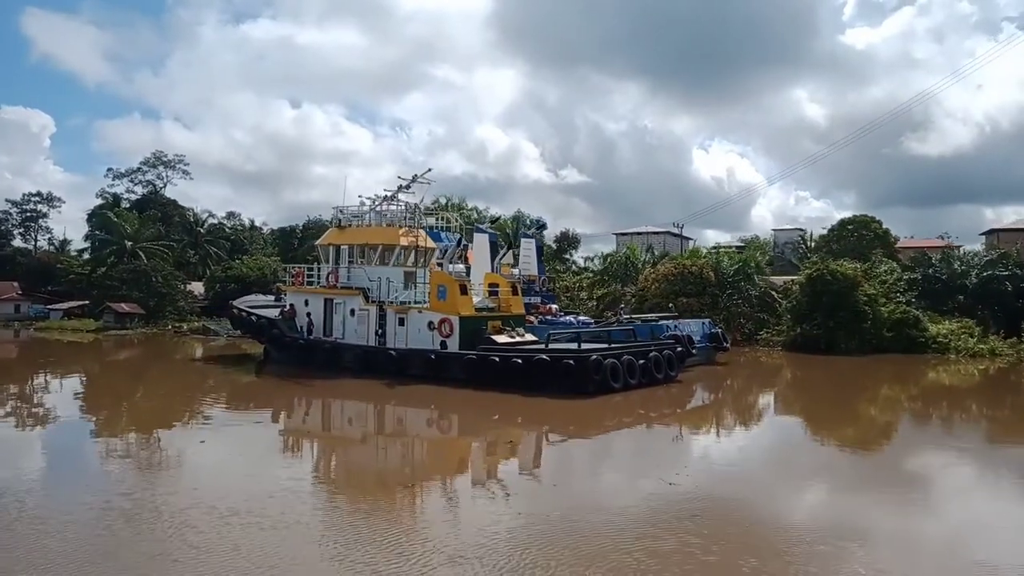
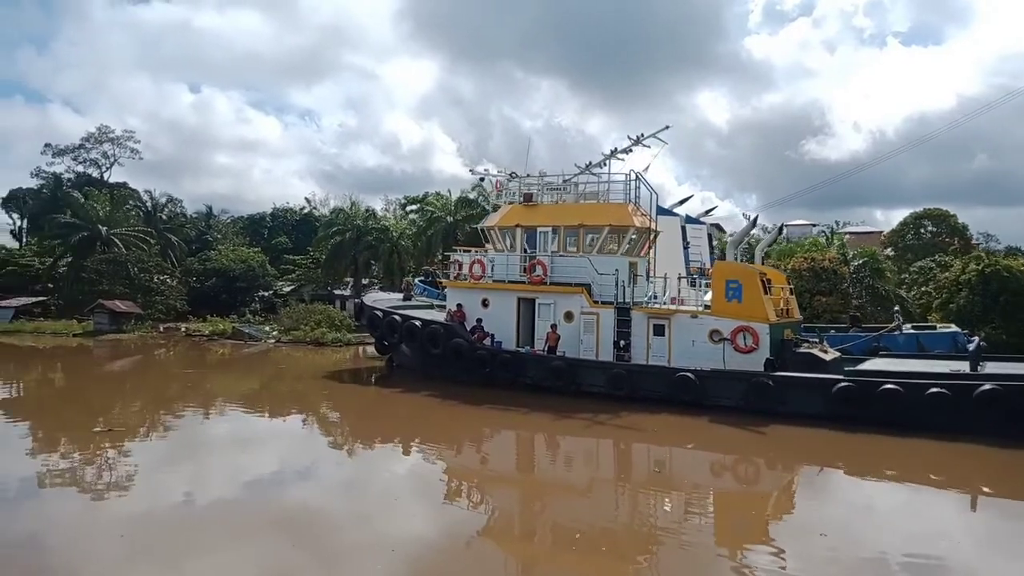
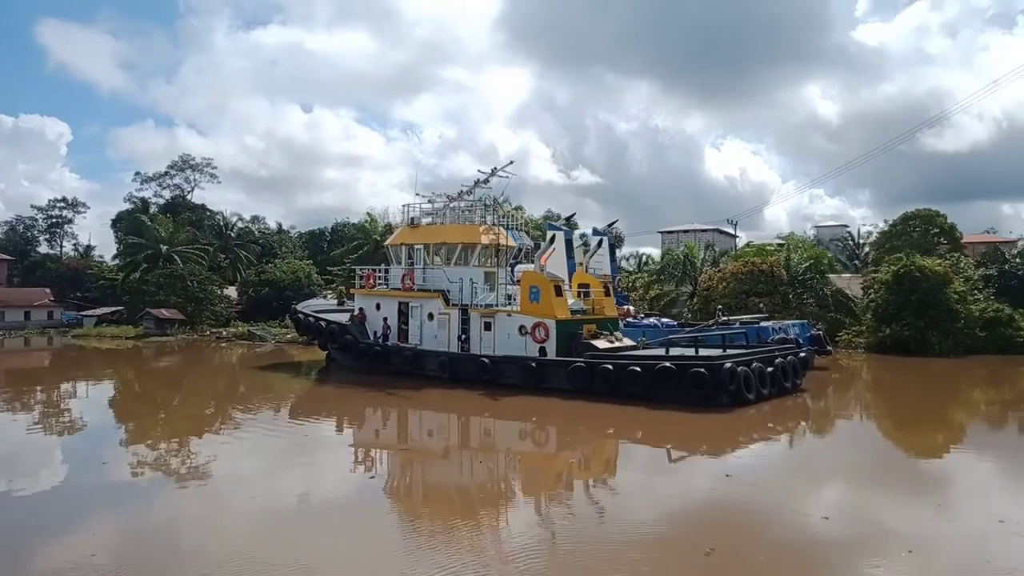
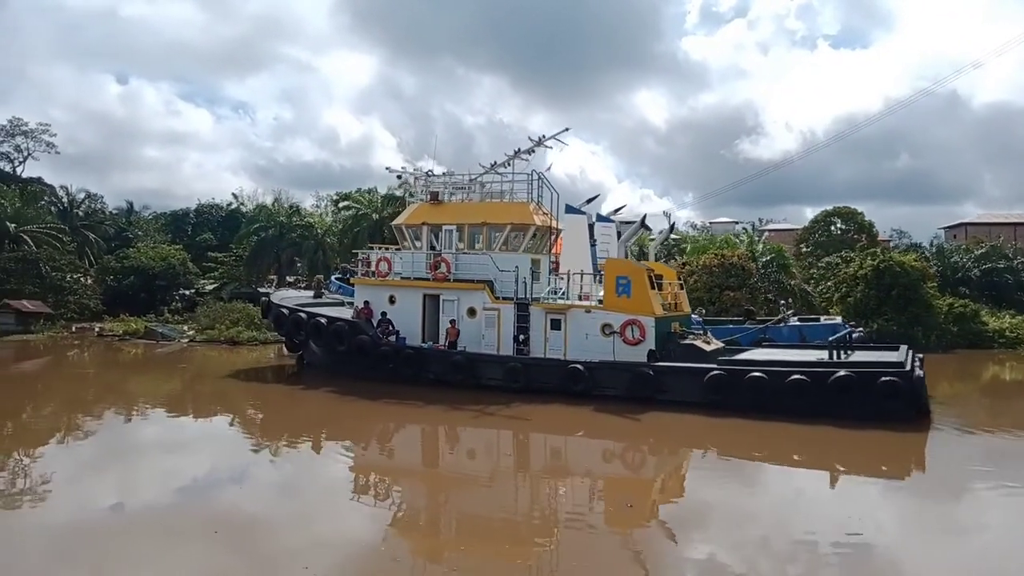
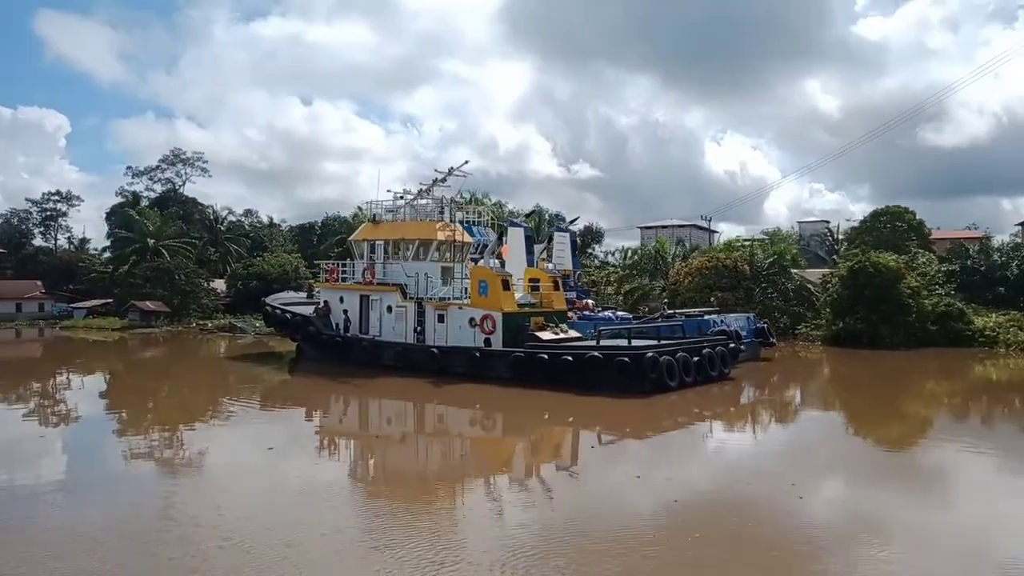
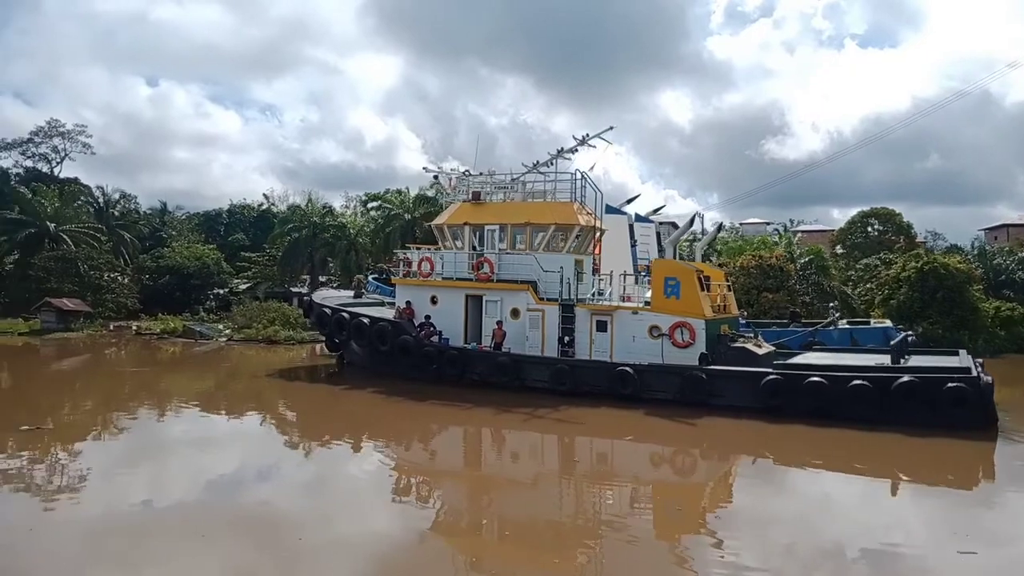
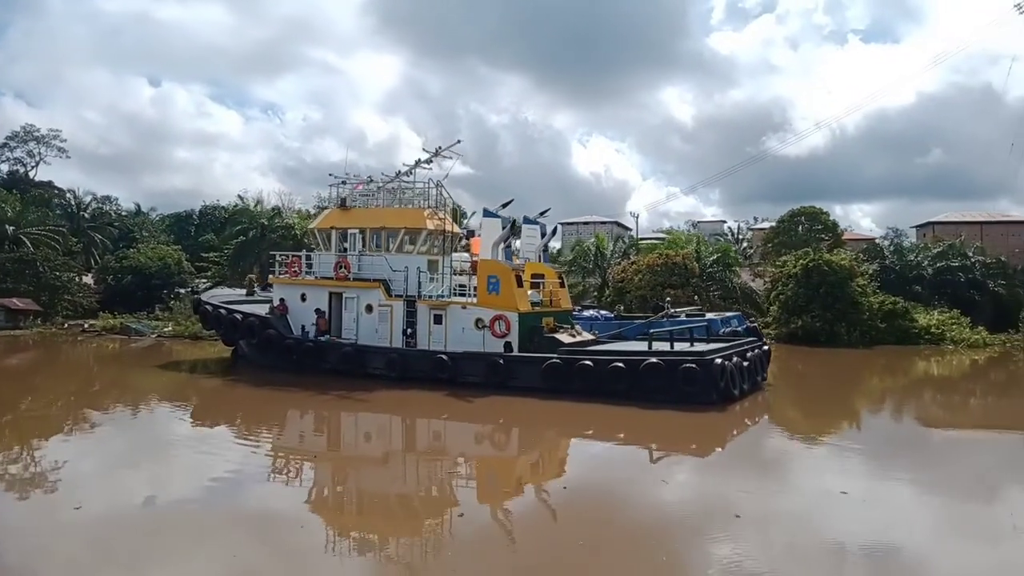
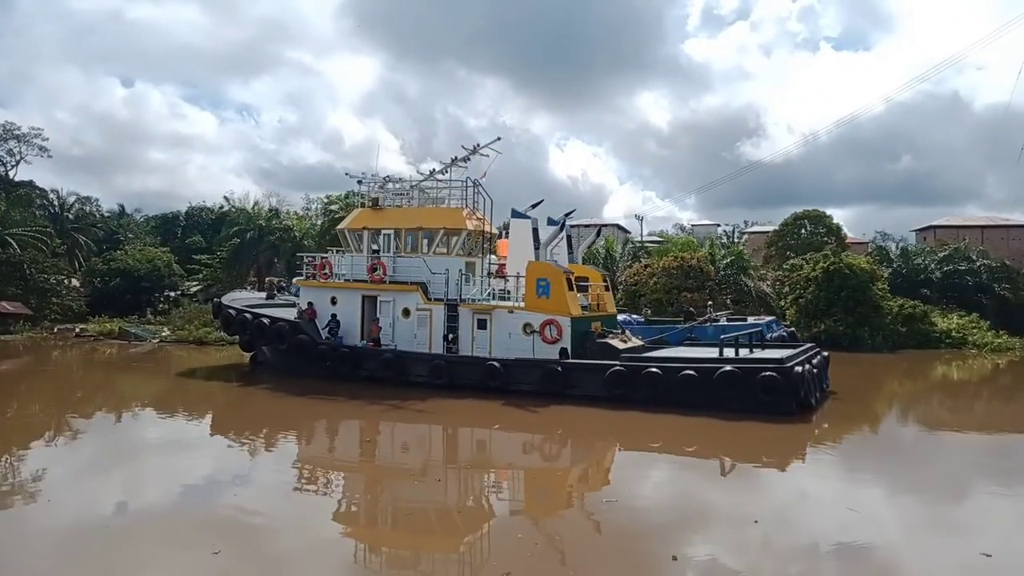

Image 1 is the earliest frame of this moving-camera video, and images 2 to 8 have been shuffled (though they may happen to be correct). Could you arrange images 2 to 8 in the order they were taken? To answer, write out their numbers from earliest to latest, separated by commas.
5, 3, 7, 8, 4, 6, 2
